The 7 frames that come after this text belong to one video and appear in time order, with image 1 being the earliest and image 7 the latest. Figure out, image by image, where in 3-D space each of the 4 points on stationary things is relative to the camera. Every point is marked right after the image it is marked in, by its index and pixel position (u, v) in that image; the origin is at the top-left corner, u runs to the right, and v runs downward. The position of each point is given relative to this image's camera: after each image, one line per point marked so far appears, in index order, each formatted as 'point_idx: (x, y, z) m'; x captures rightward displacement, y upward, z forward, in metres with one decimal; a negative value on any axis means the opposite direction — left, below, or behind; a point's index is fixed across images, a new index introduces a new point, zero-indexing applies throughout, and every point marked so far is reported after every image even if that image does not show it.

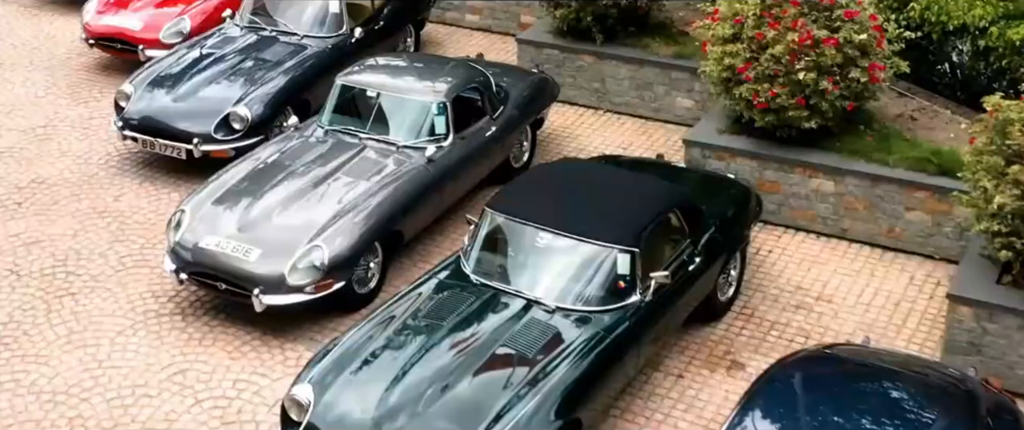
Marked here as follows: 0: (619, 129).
0: (+1.1, +0.8, +10.9) m
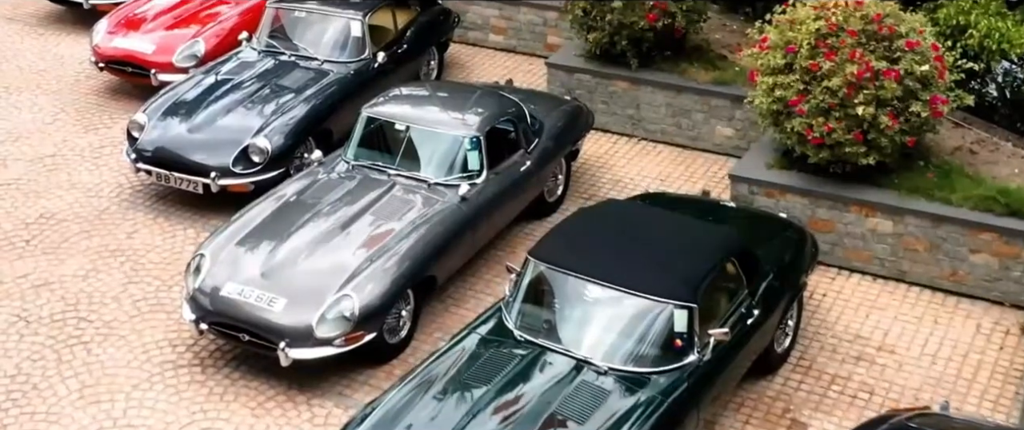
0: (+1.4, +0.5, +10.3) m
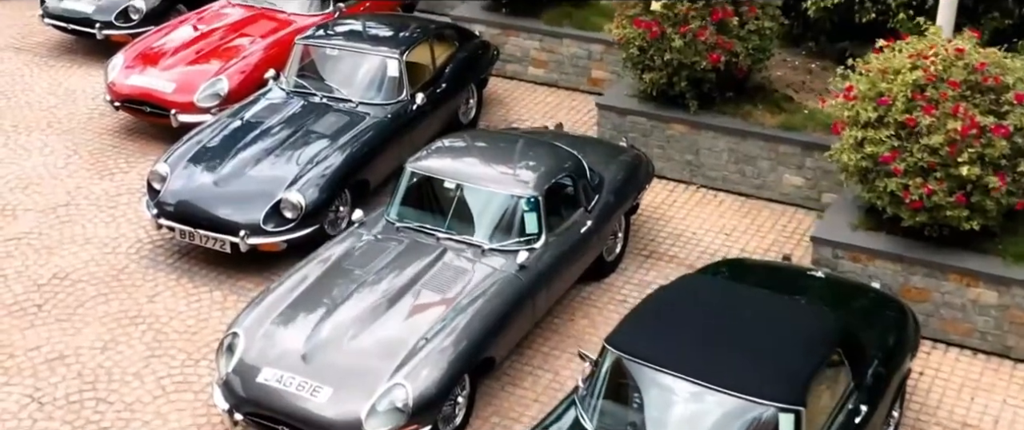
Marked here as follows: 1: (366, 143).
0: (+1.8, 0.0, +9.6) m
1: (-1.2, +0.6, +9.4) m
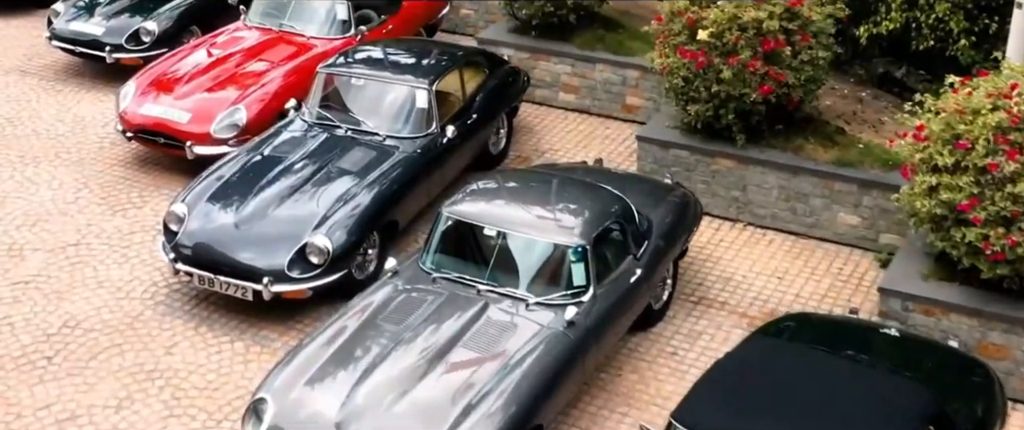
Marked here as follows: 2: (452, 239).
0: (+2.1, -0.3, +9.0) m
1: (-0.9, +0.3, +8.9) m
2: (-0.4, -0.2, +7.5) m
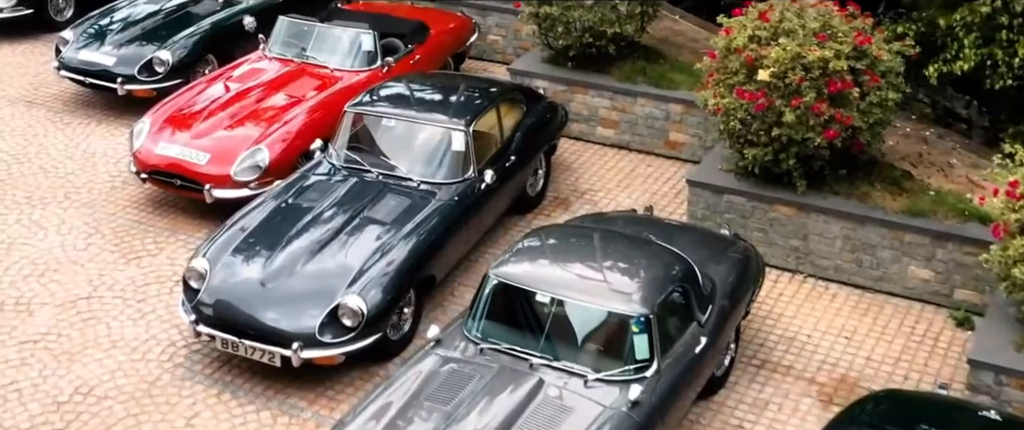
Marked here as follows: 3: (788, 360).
0: (+2.4, -0.7, +8.4) m
1: (-0.6, -0.1, +8.2) m
2: (-0.1, -0.6, +6.9) m
3: (+2.0, -1.0, +7.8) m
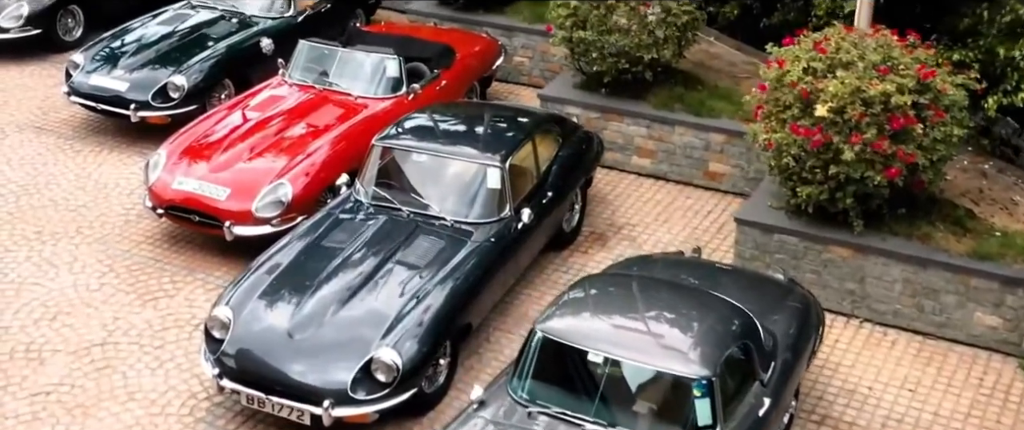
0: (+2.7, -1.0, +7.9) m
1: (-0.3, -0.4, +7.8) m
2: (+0.2, -0.9, +6.4) m
3: (+2.2, -1.3, +7.3) m
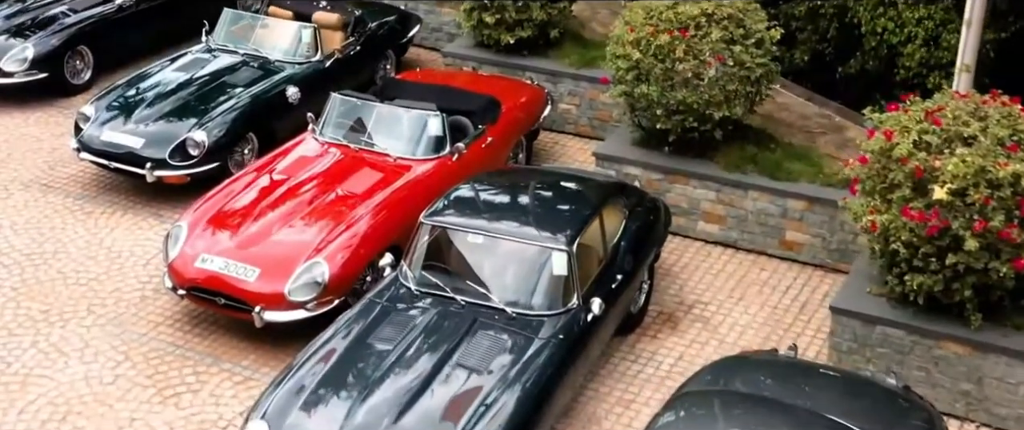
0: (+3.2, -1.6, +6.9) m
1: (+0.2, -1.0, +6.8) m
2: (+0.7, -1.5, +5.4) m
3: (+2.7, -1.9, +6.4) m
